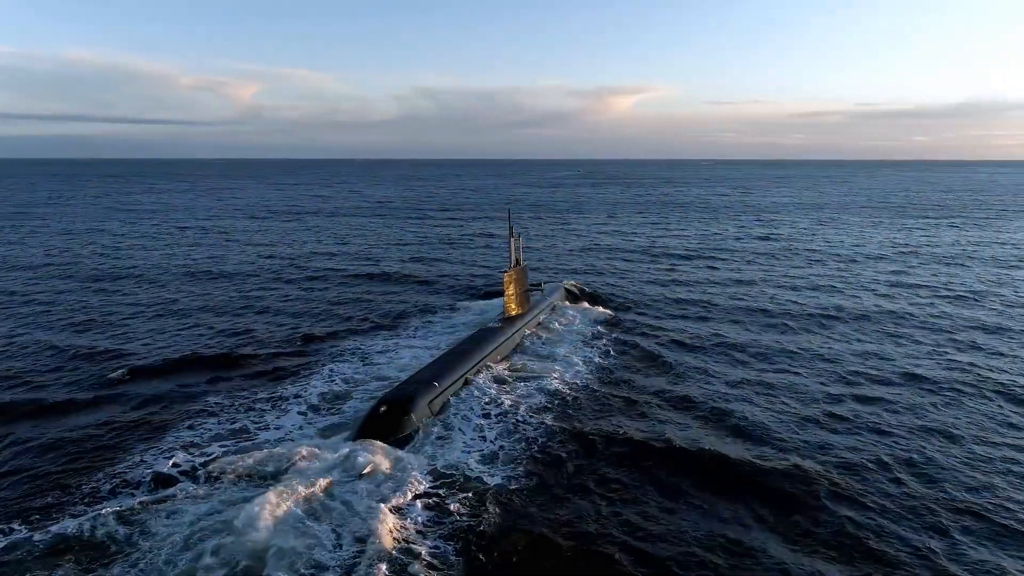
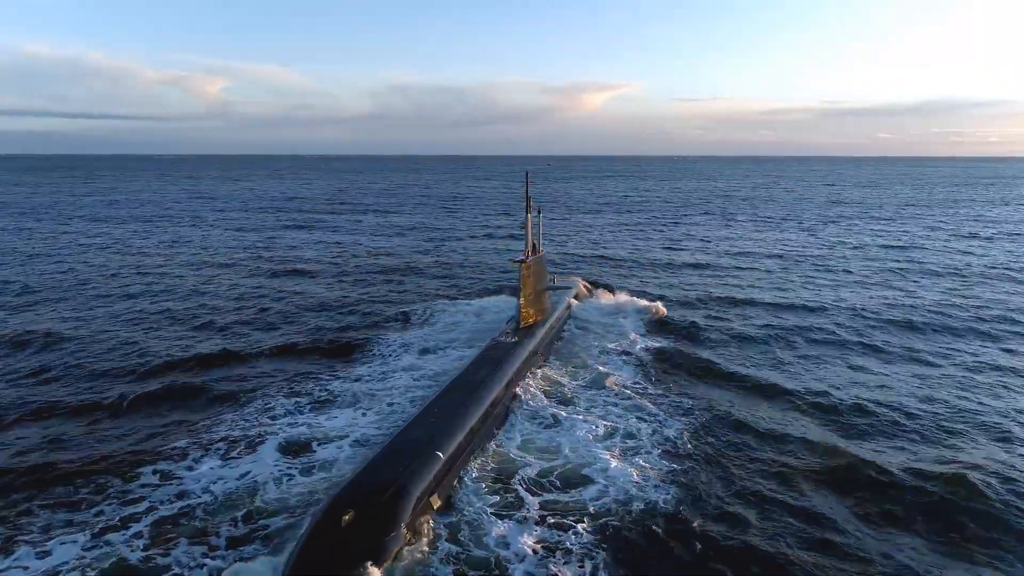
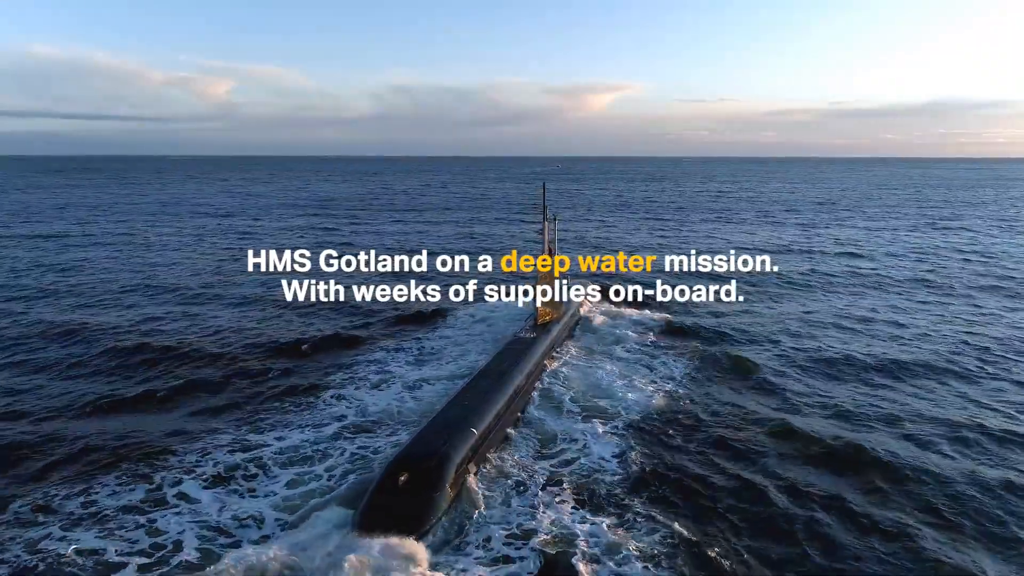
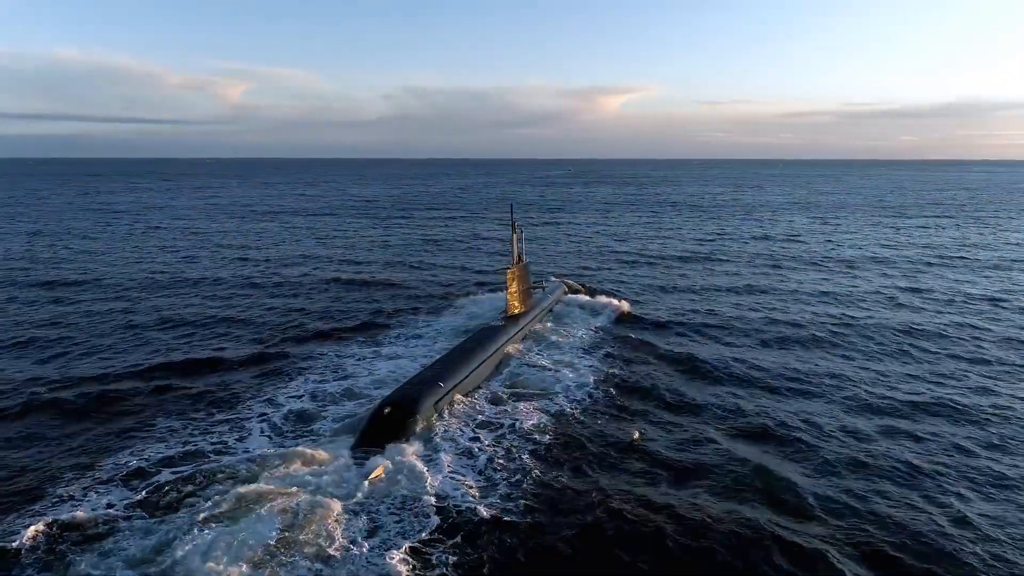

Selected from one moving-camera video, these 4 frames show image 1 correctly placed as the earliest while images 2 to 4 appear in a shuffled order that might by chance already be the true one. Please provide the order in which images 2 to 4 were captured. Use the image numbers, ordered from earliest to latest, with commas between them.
4, 3, 2
